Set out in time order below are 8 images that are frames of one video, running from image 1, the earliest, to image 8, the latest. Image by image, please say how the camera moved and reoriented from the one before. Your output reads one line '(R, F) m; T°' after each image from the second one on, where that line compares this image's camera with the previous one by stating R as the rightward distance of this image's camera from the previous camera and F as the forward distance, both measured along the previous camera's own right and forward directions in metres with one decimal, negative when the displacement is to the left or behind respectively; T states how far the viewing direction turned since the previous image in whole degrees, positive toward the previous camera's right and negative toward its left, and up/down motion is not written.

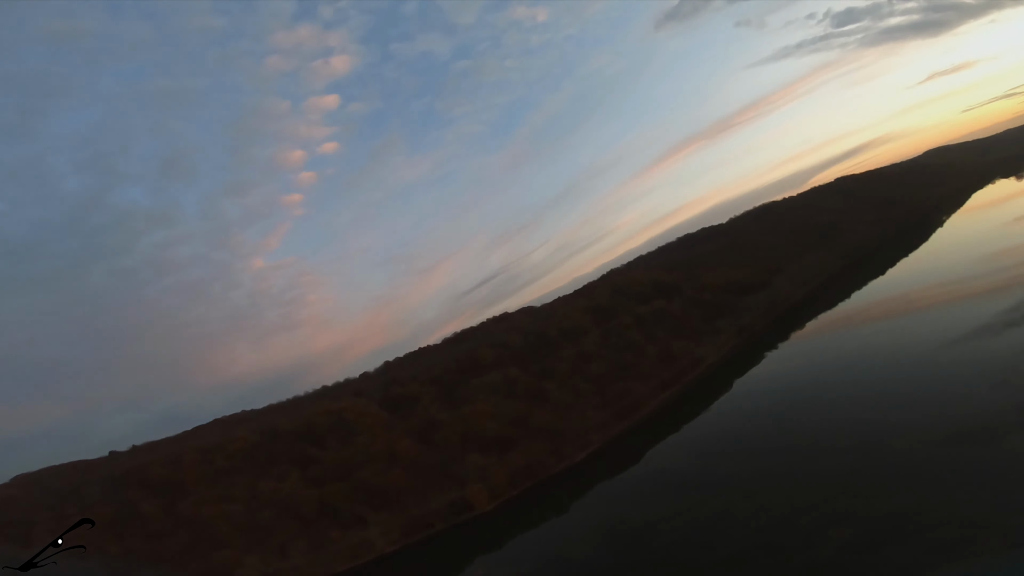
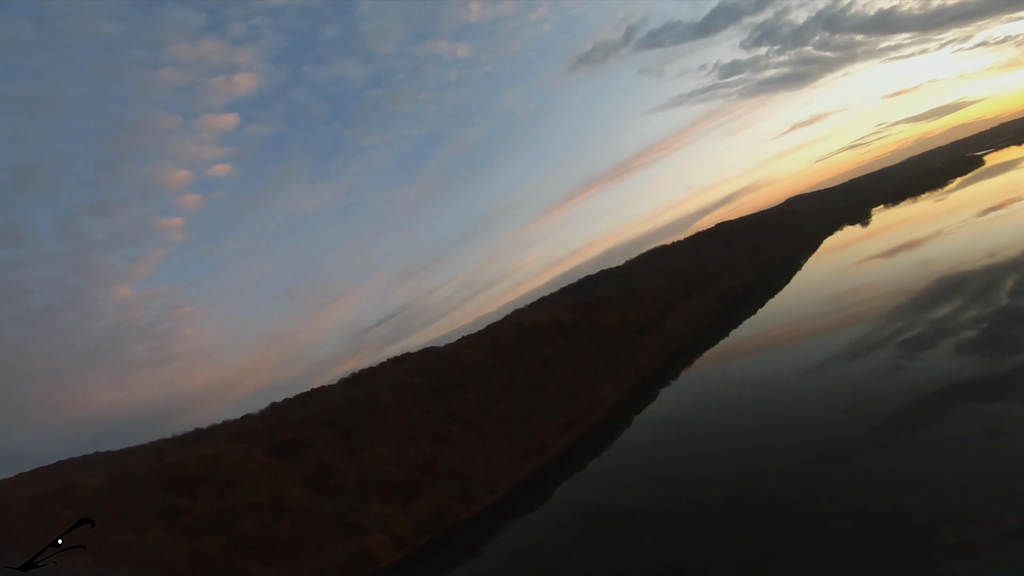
(+0.6, -0.7) m; +7°
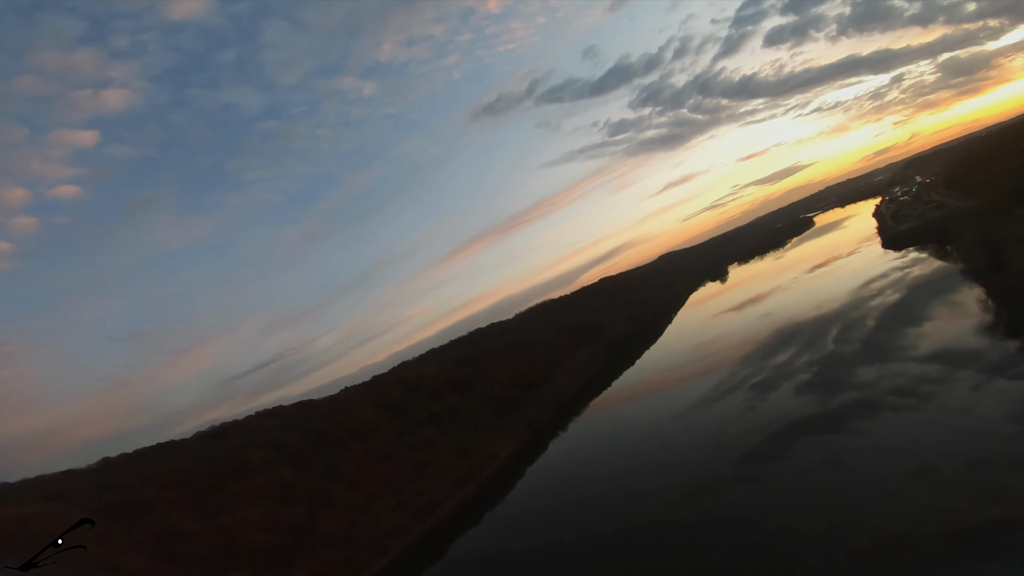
(+0.7, -0.9) m; +8°
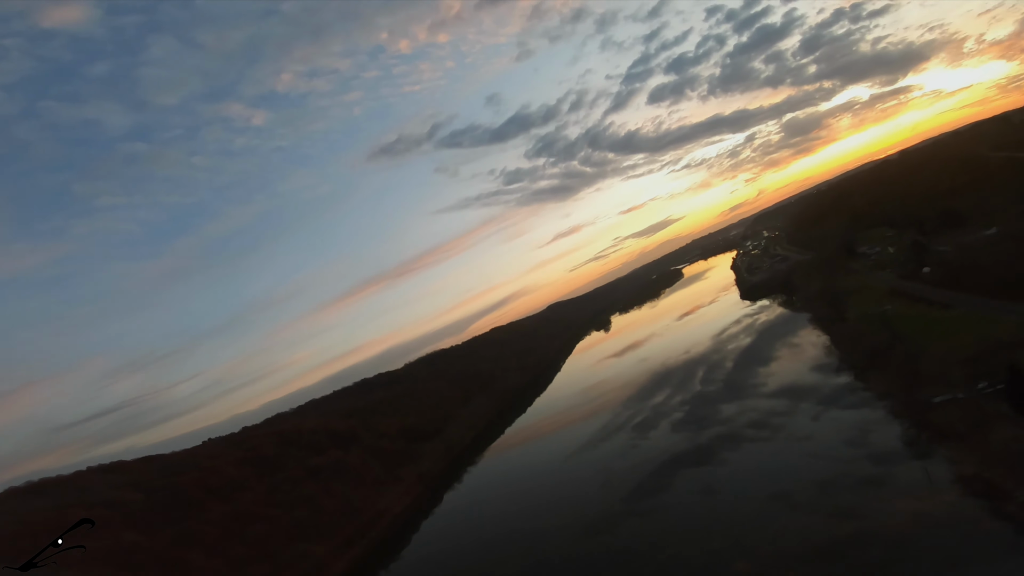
(+0.2, -1.0) m; +9°
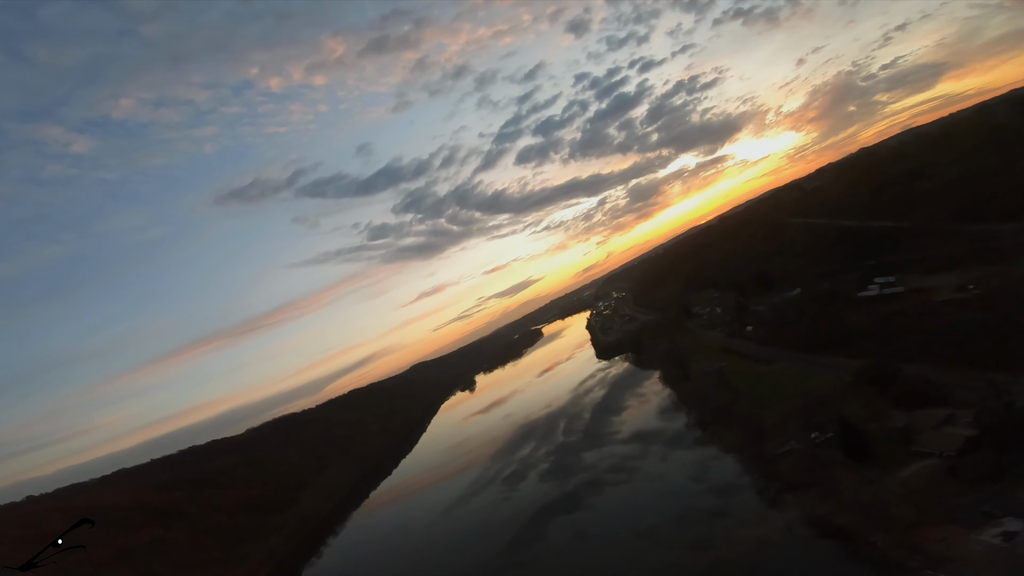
(-0.1, -0.3) m; +12°
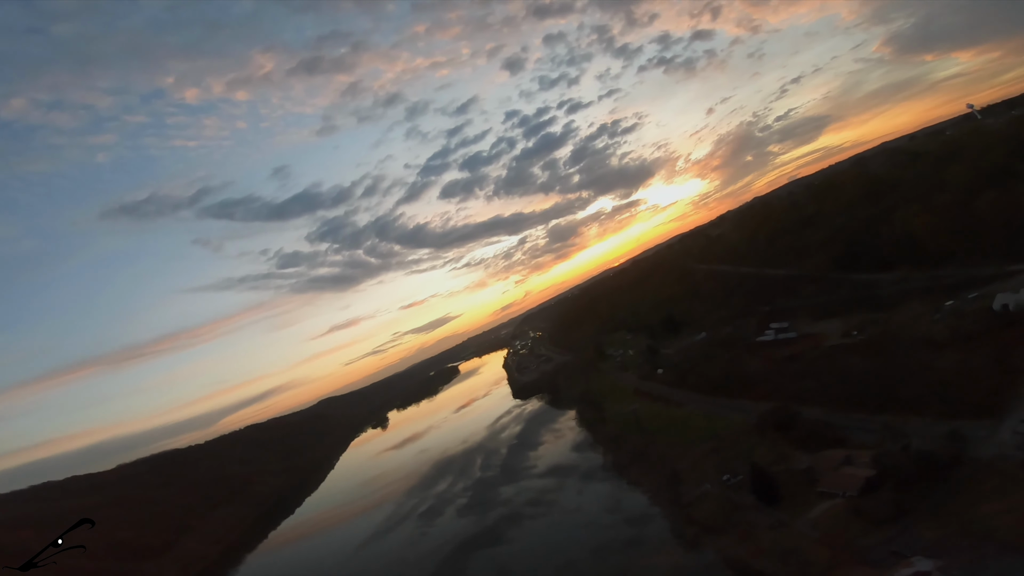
(-0.2, 0.0) m; +7°
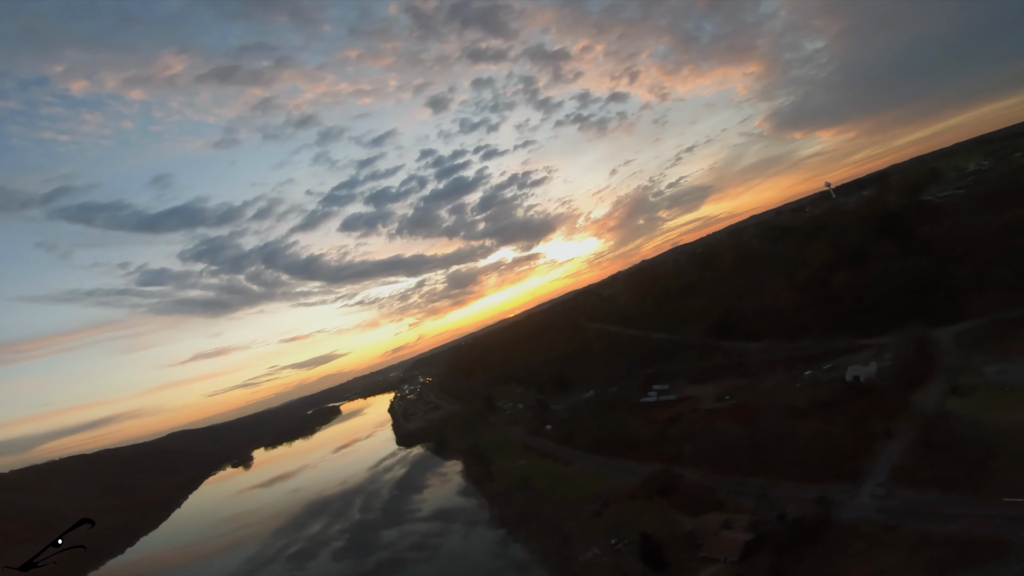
(-0.3, 0.0) m; +9°
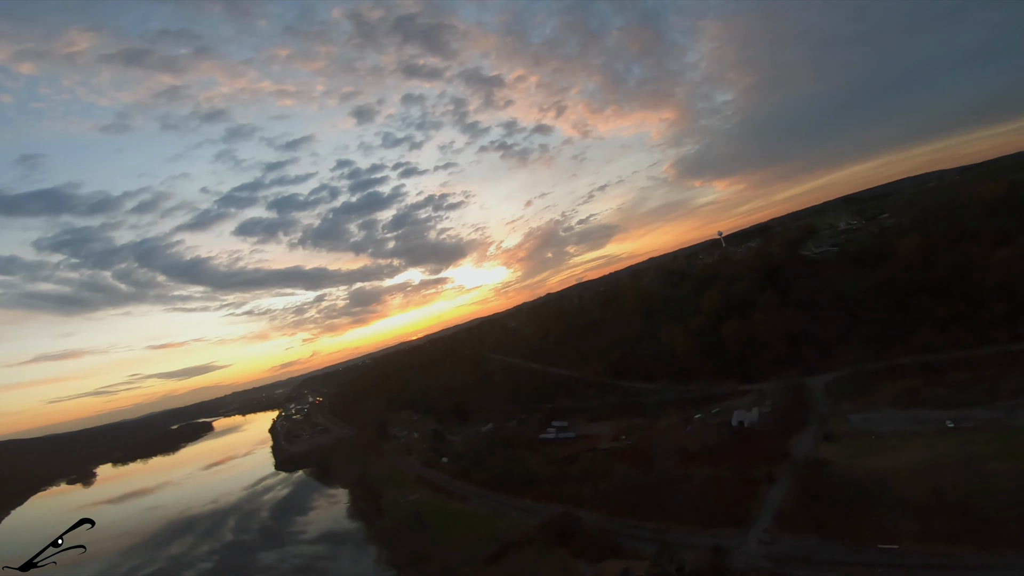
(-0.2, -0.1) m; +8°
